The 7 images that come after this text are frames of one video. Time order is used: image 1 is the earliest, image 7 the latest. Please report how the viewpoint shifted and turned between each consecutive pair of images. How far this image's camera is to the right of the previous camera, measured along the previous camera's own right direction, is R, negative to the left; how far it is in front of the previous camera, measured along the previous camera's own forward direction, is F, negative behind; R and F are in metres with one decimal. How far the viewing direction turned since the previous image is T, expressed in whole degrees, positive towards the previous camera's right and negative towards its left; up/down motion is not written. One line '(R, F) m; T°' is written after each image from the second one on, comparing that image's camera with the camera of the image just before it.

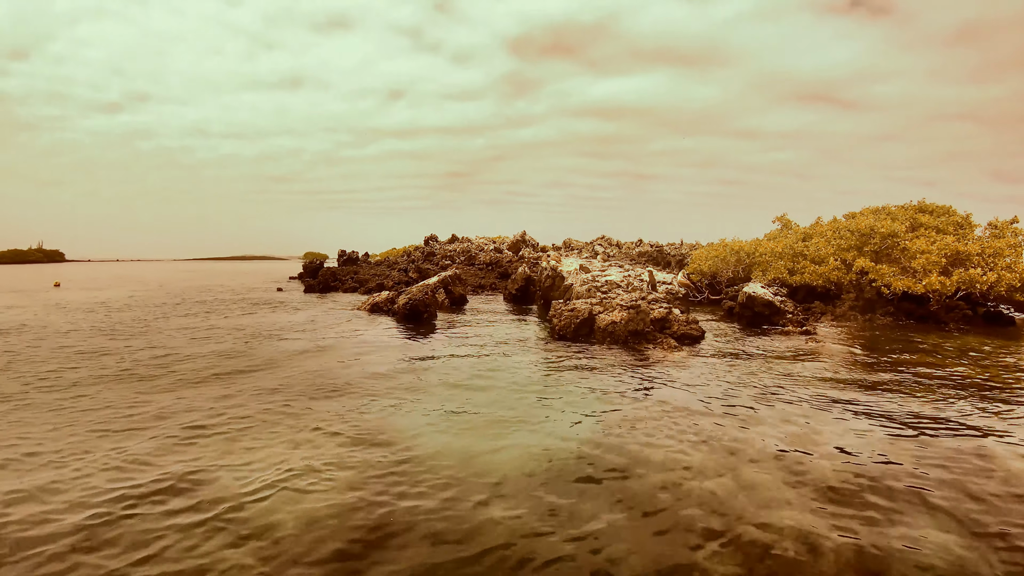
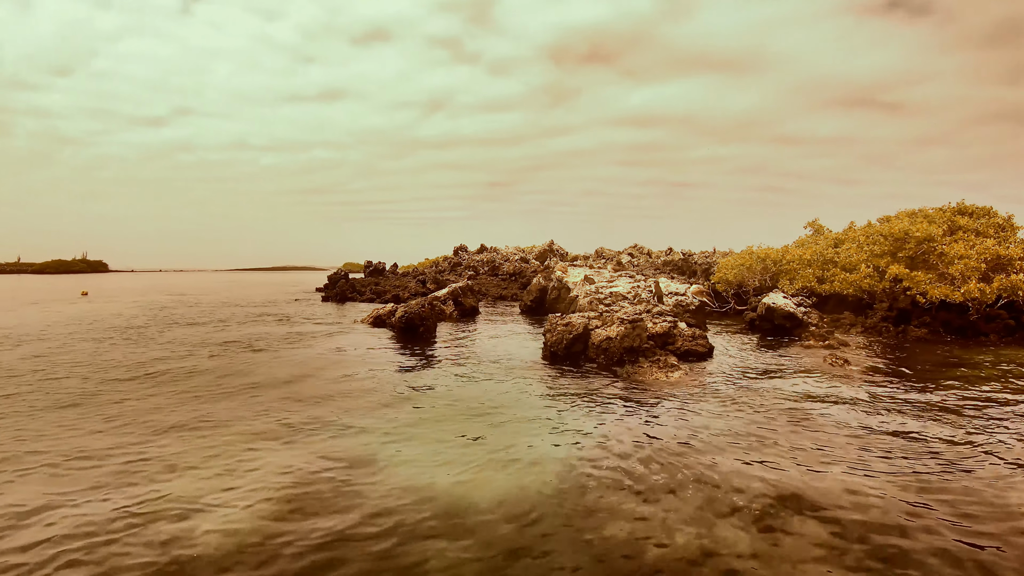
(+1.9, +1.7) m; -3°
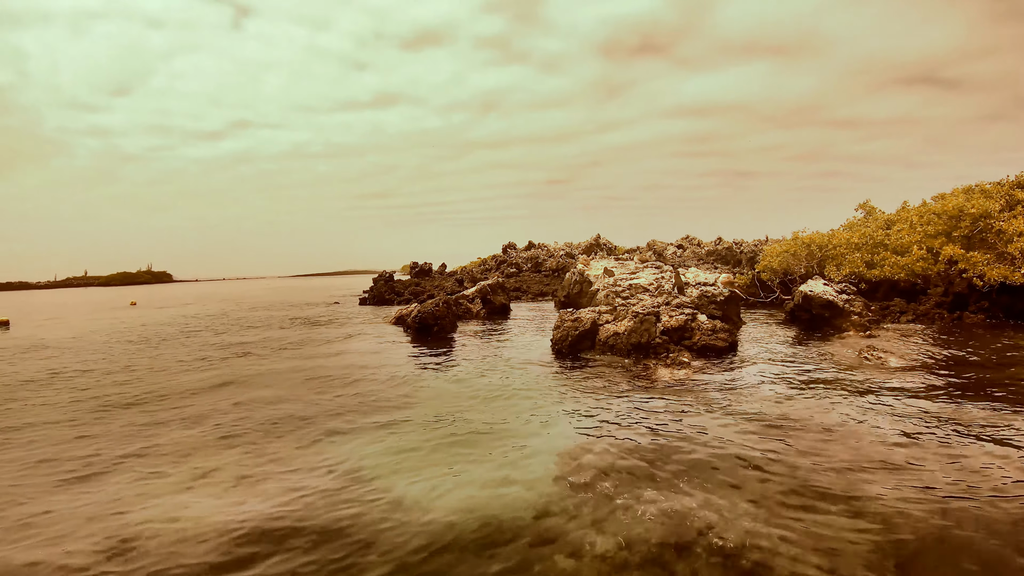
(+1.8, +0.9) m; -5°
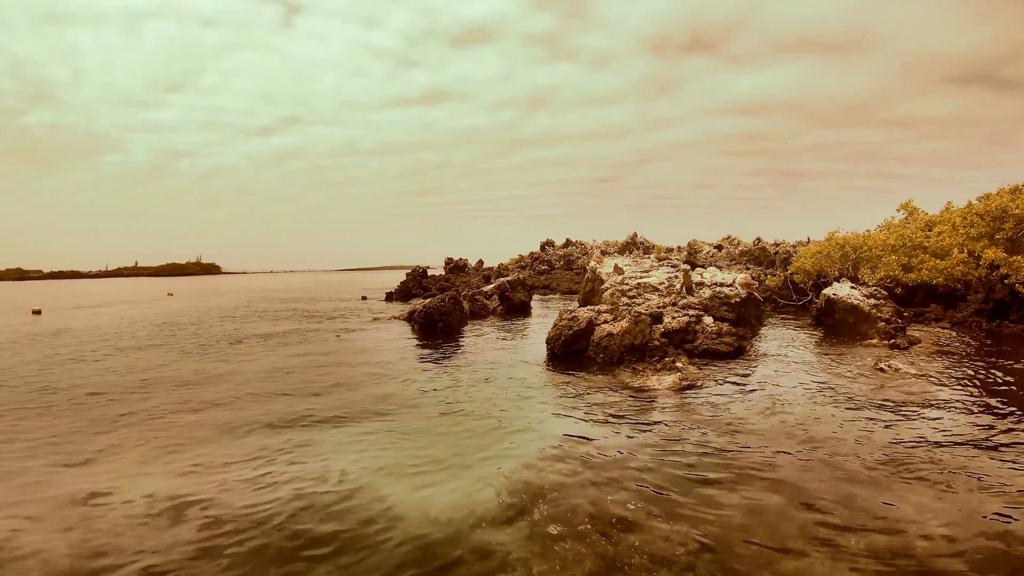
(+1.7, +0.7) m; -3°
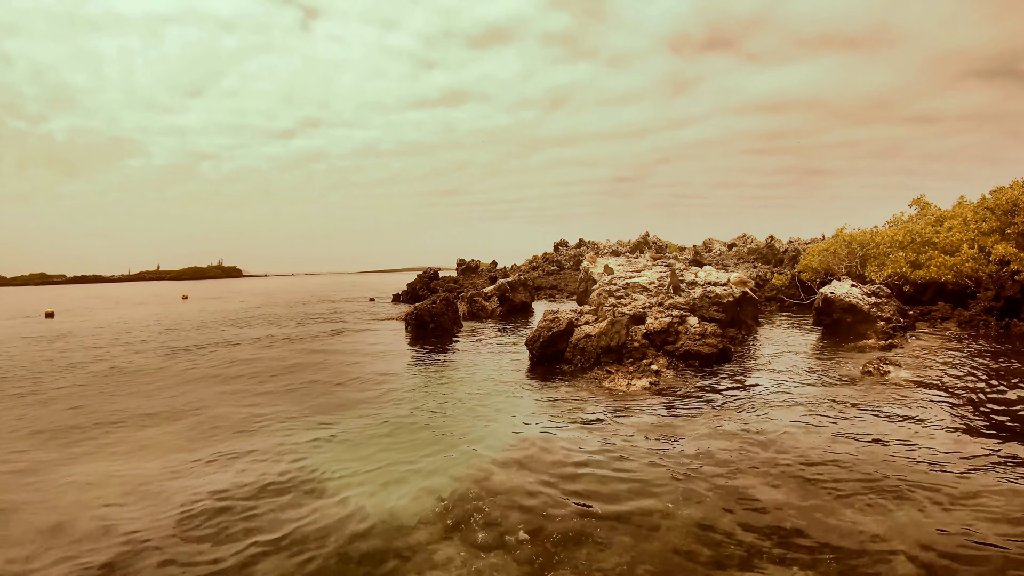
(+1.6, +0.7) m; -1°
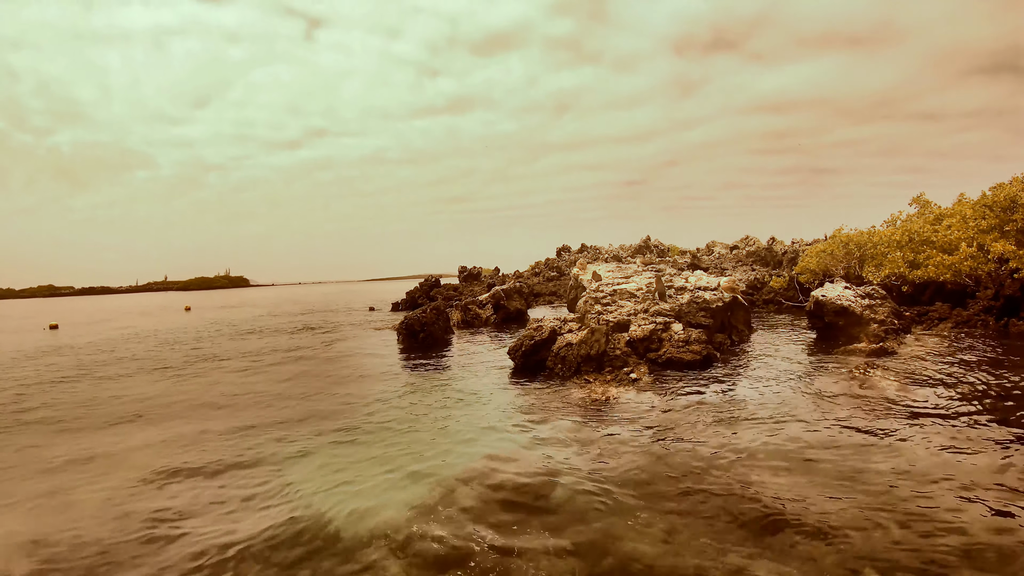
(+1.1, +0.5) m; 0°
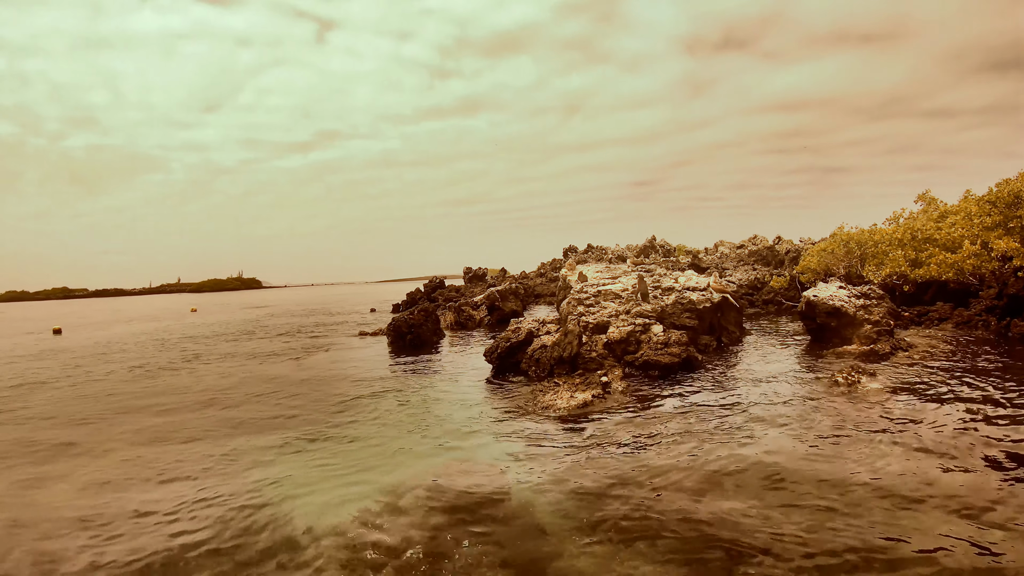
(+1.5, +0.8) m; -1°
